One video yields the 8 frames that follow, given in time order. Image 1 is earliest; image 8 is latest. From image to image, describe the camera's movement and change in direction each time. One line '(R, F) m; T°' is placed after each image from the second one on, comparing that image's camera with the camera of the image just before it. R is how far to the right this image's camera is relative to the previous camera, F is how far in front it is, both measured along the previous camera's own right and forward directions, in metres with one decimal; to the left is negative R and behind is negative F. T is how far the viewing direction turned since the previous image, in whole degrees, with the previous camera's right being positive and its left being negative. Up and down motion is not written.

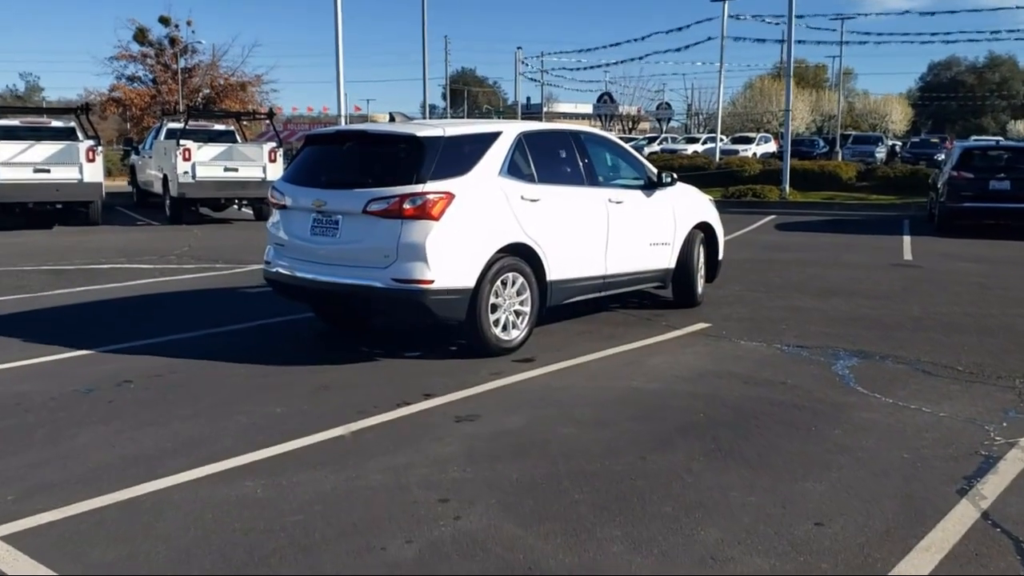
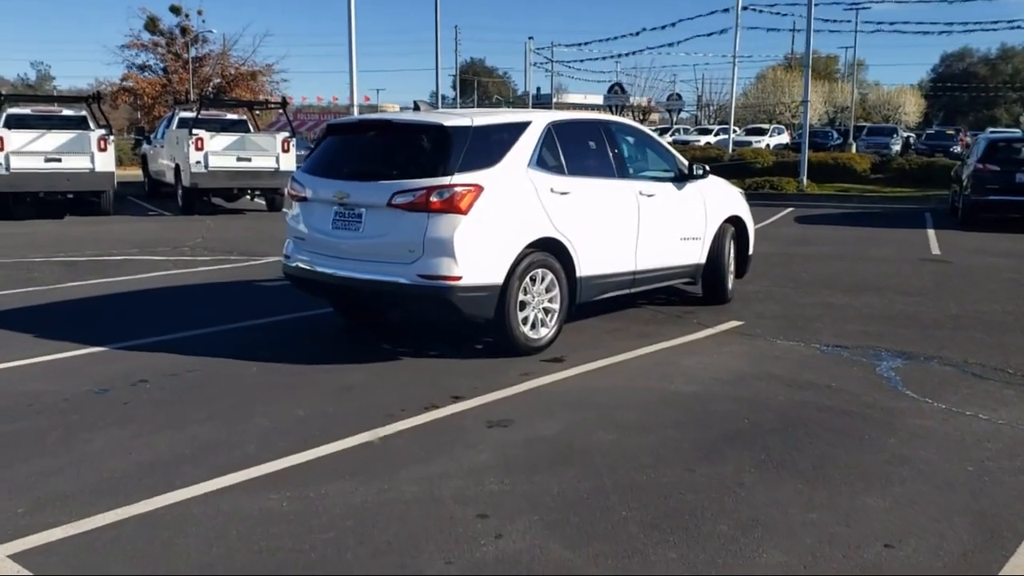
(-0.2, +0.3) m; -1°
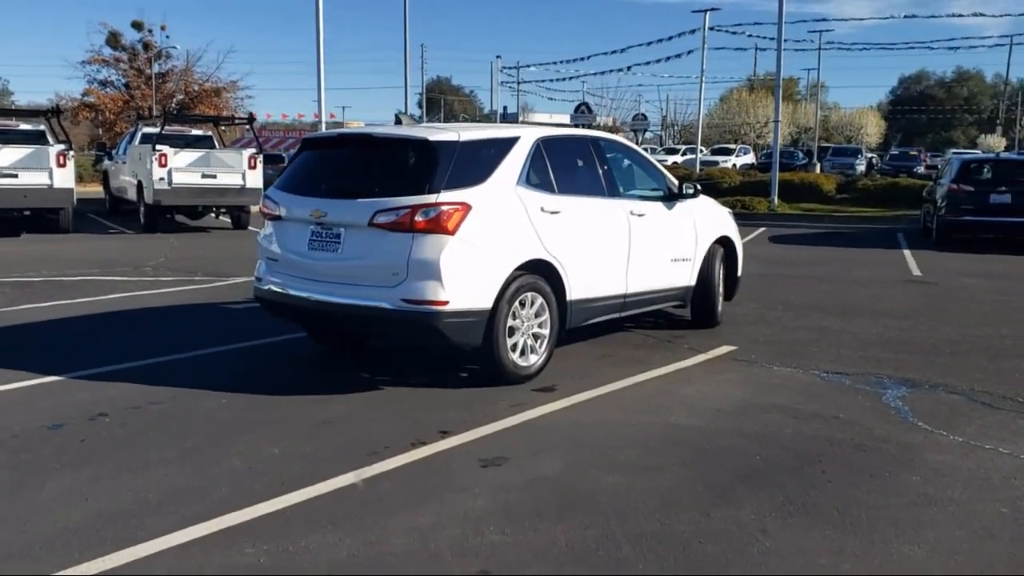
(-0.2, +0.4) m; +2°
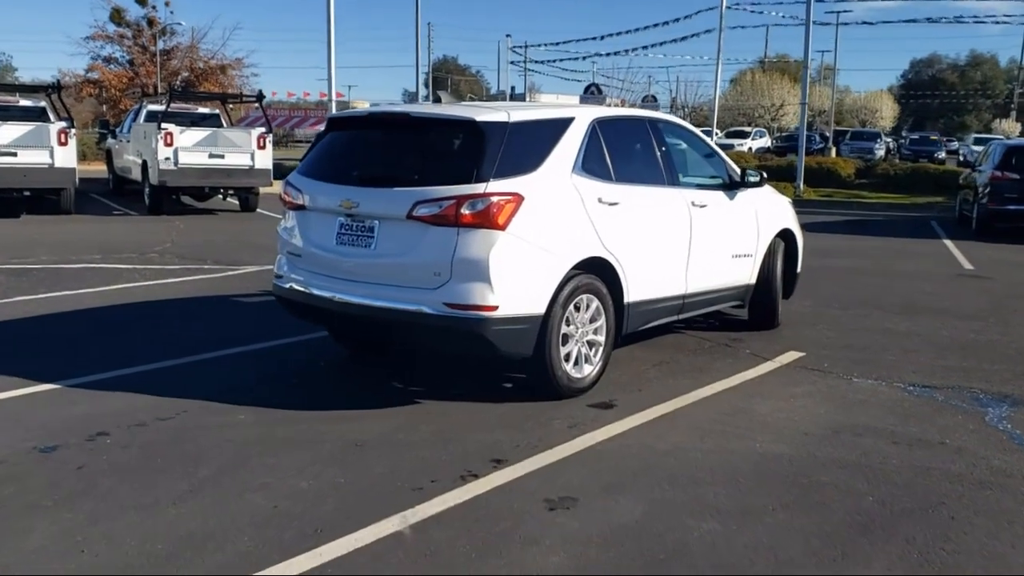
(-0.3, +0.9) m; 0°
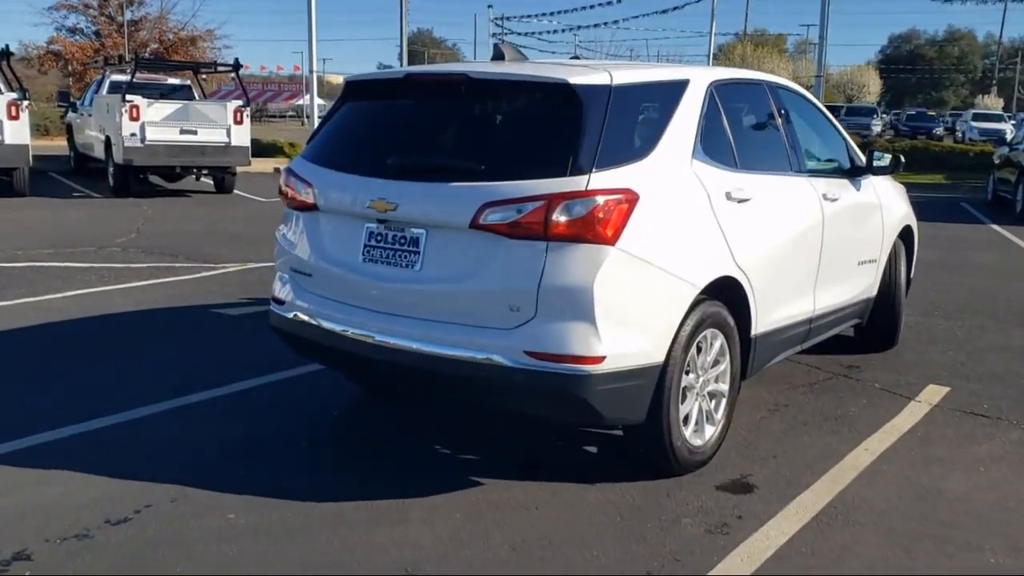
(-0.6, +1.9) m; +1°
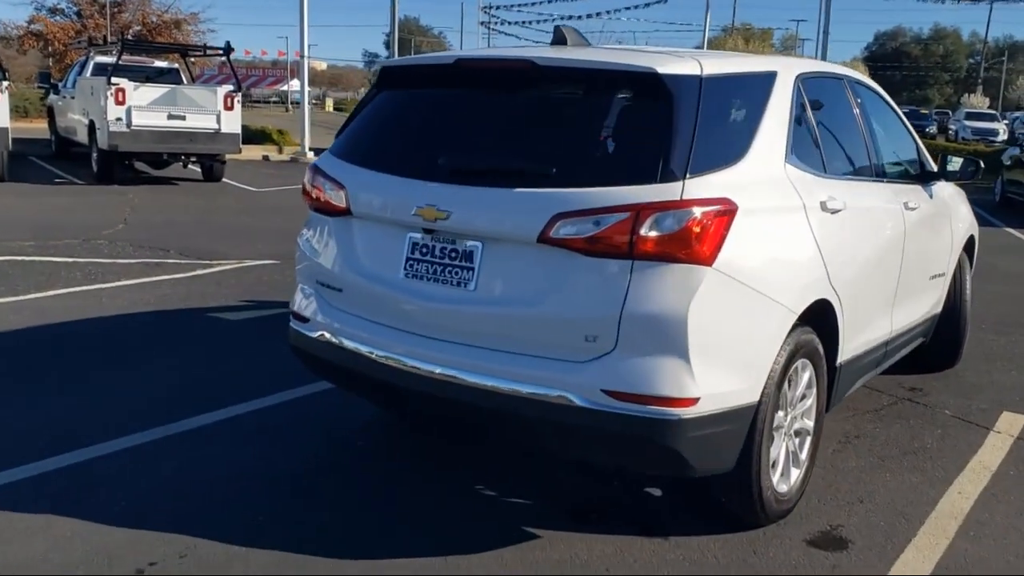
(-0.3, +0.6) m; +1°
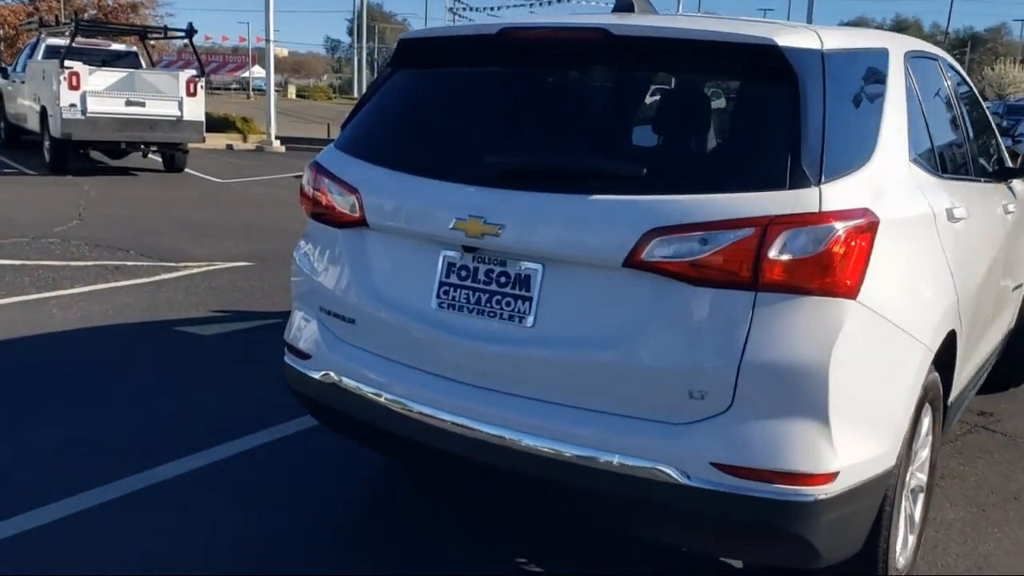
(-0.3, +0.9) m; +2°
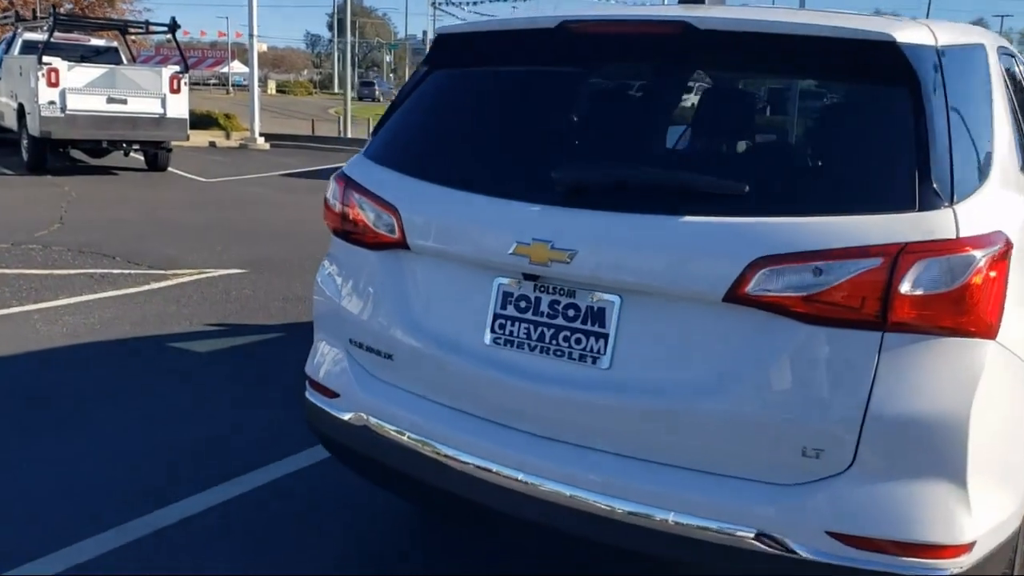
(-0.2, +0.4) m; +1°
